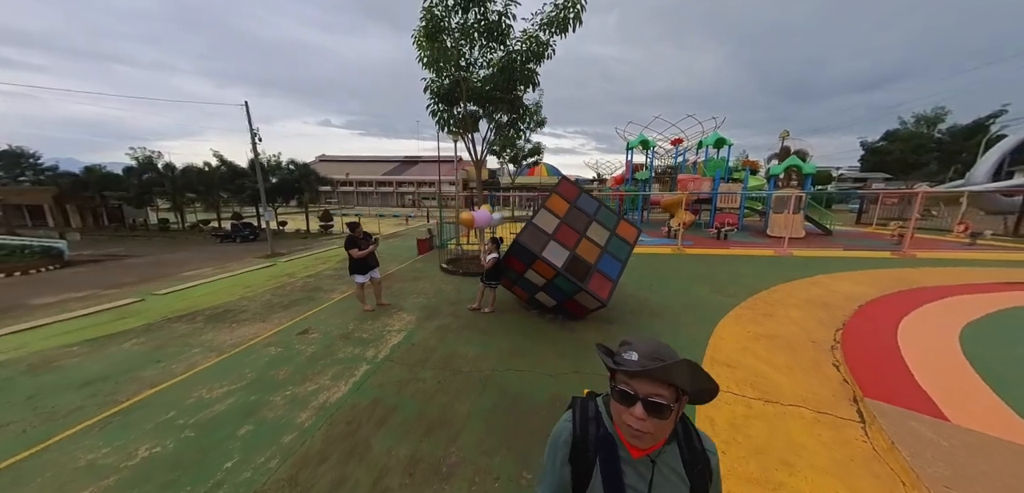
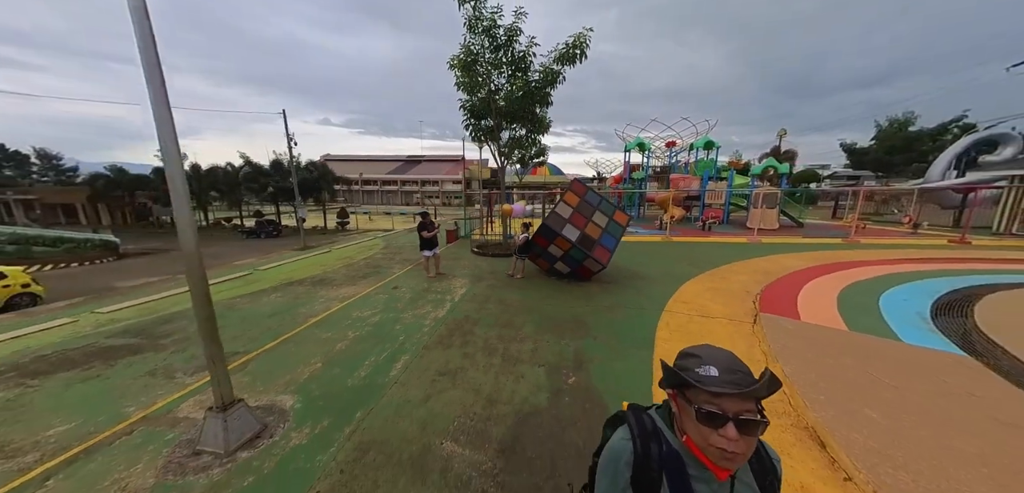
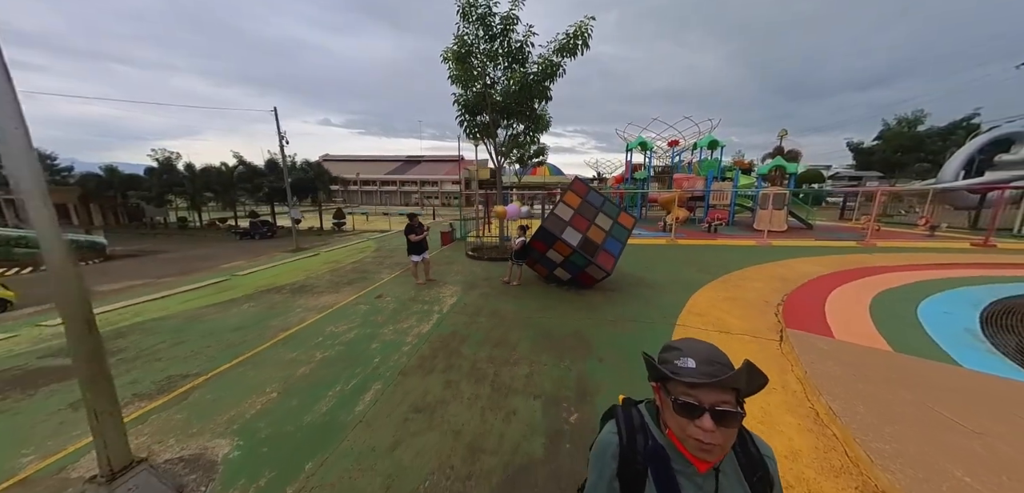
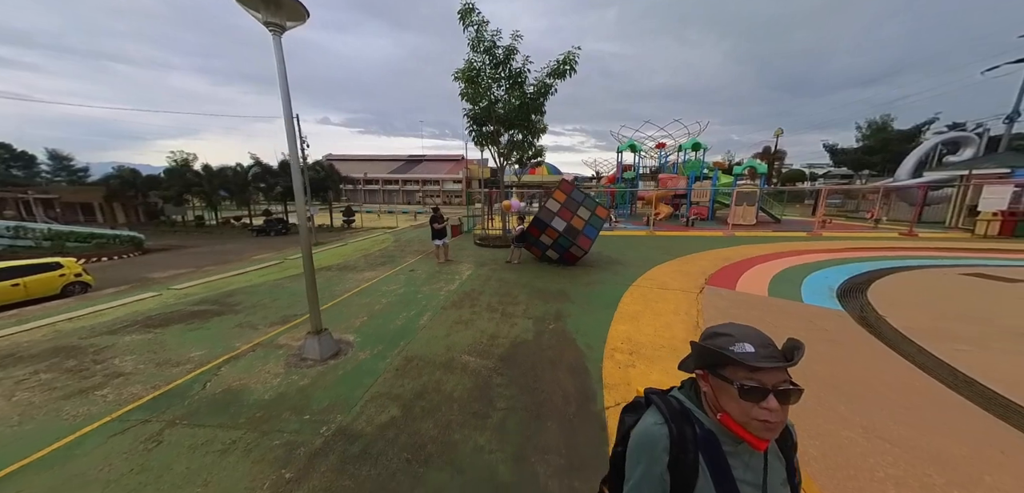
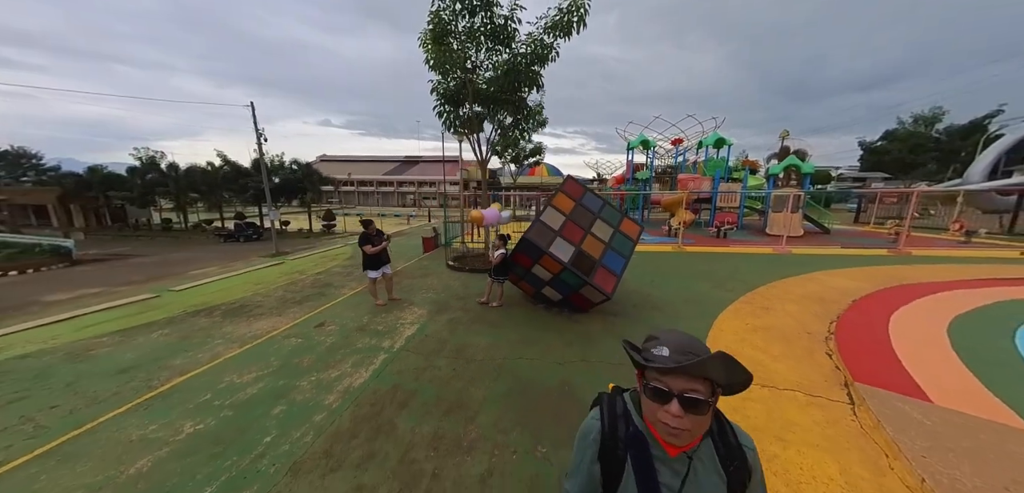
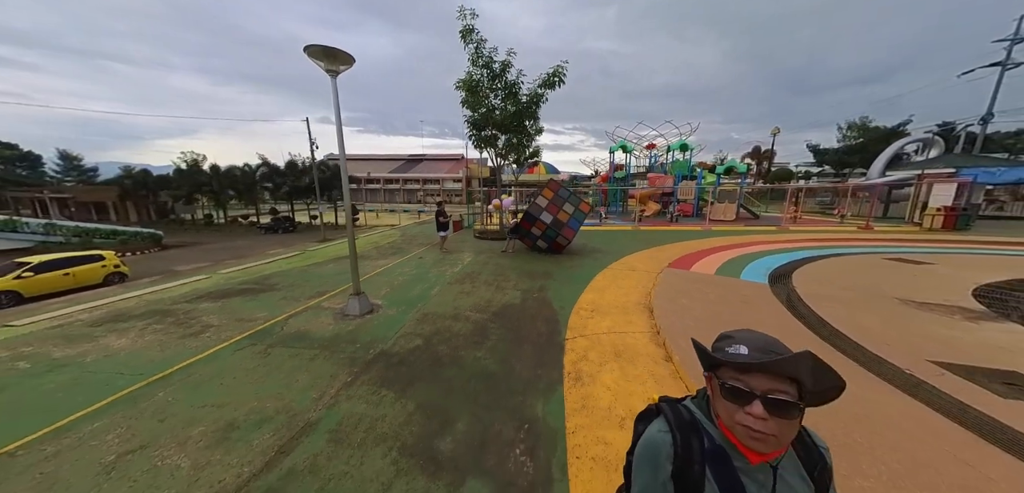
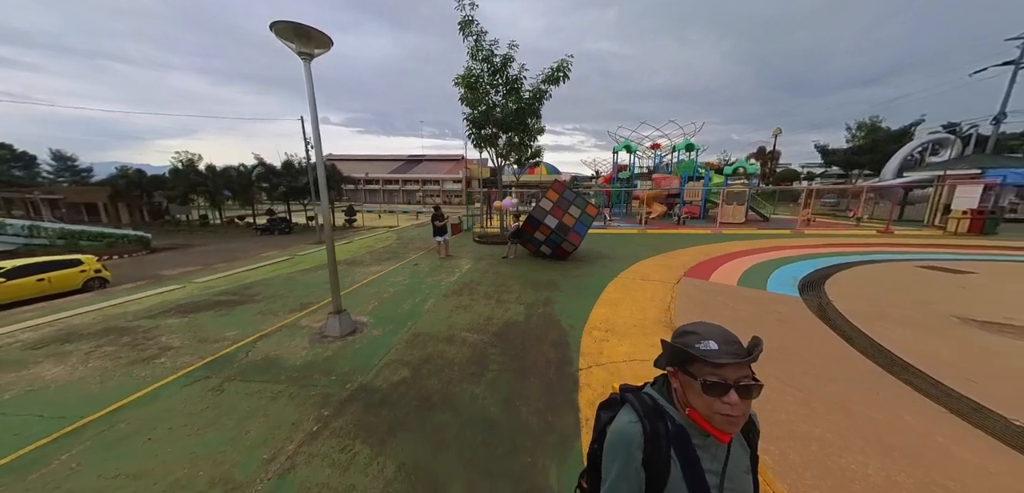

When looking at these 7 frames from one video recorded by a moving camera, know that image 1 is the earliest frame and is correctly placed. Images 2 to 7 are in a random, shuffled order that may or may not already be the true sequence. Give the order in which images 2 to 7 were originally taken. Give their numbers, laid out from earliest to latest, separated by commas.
5, 3, 2, 4, 7, 6
